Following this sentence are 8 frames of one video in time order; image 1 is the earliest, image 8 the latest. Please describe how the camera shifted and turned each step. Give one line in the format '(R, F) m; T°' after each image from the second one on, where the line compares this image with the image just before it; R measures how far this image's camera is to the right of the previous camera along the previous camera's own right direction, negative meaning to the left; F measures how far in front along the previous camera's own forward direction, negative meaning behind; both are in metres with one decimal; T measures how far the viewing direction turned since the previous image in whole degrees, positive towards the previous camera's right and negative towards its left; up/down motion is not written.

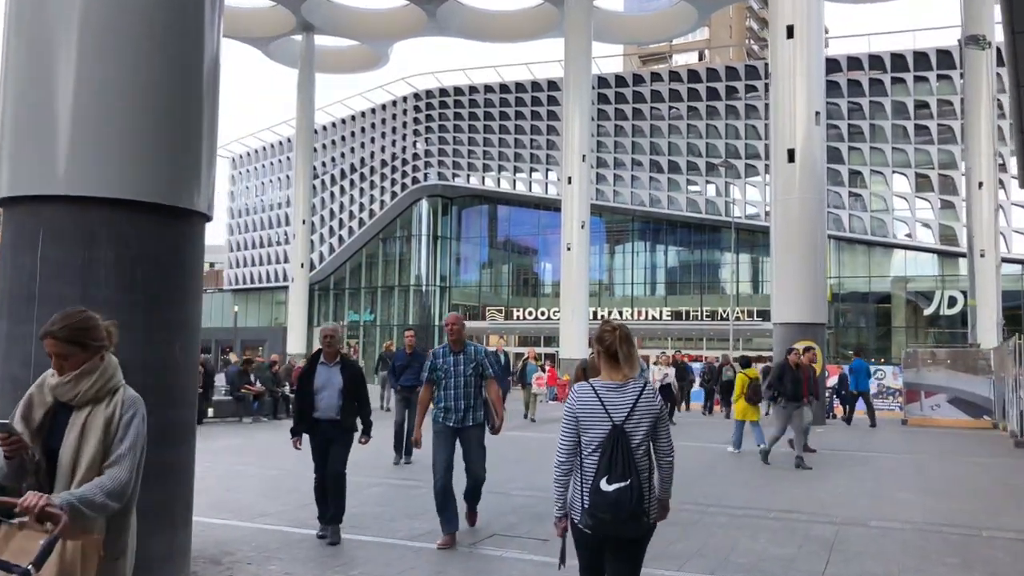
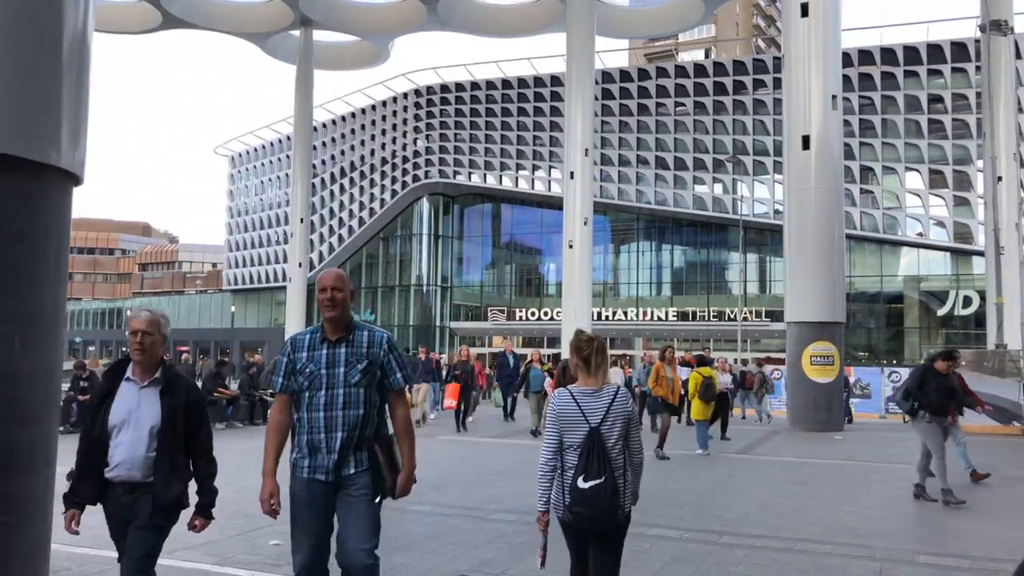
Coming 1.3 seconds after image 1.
(+0.2, +1.1) m; 0°
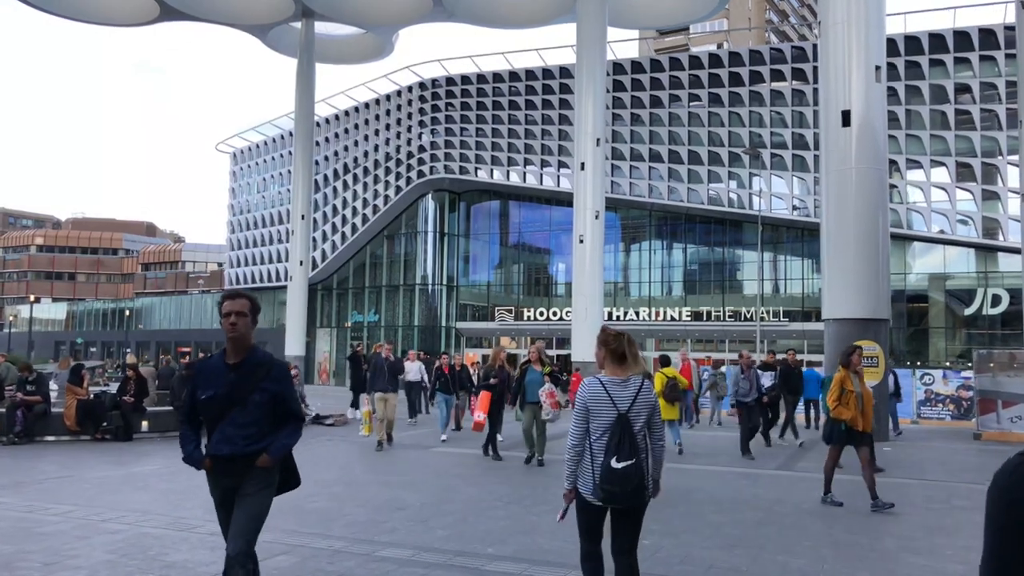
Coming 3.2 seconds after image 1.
(0.0, +1.6) m; -1°
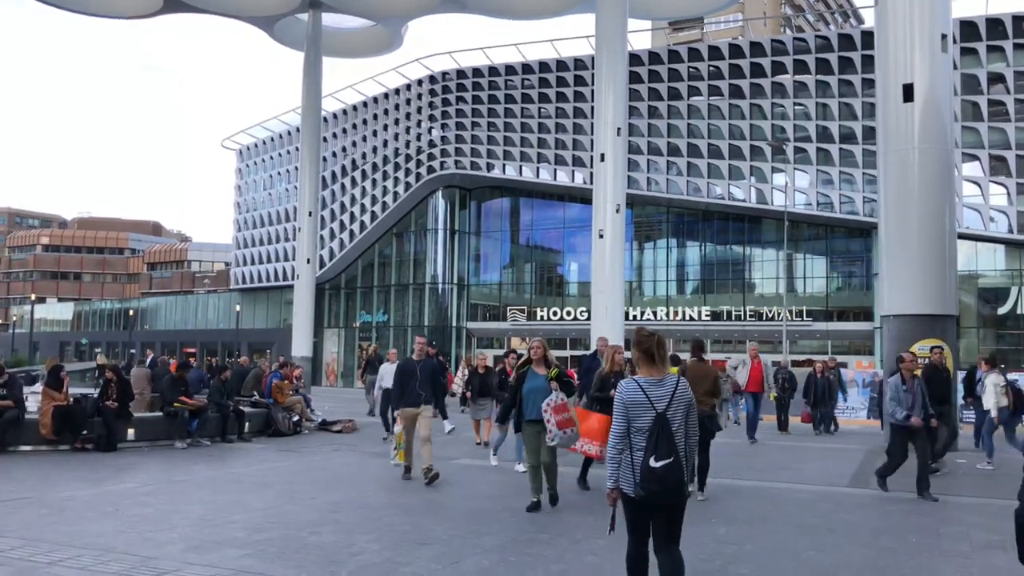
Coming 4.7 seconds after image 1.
(-0.3, +1.4) m; 0°
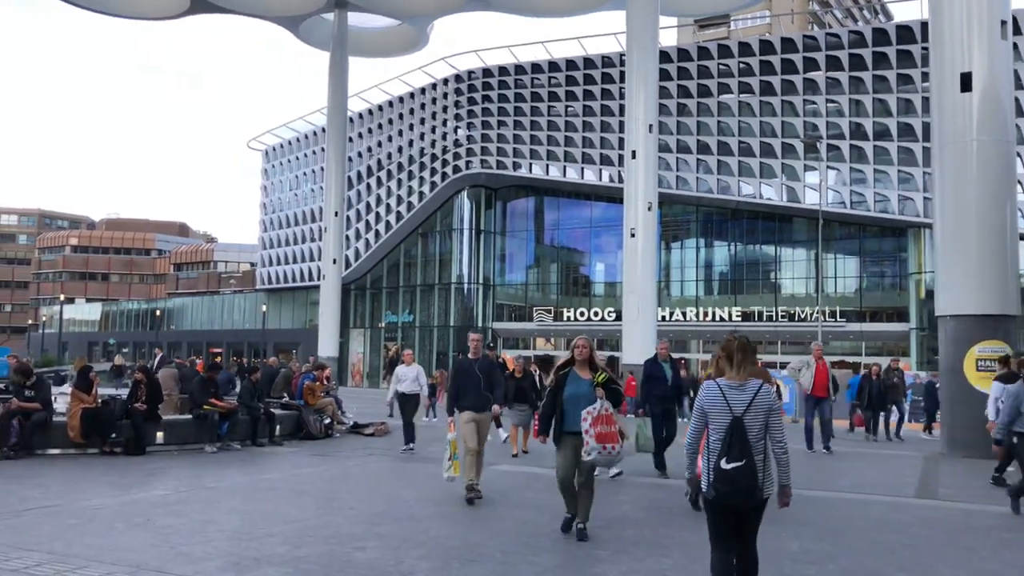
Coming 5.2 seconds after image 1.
(-0.2, +0.4) m; -1°
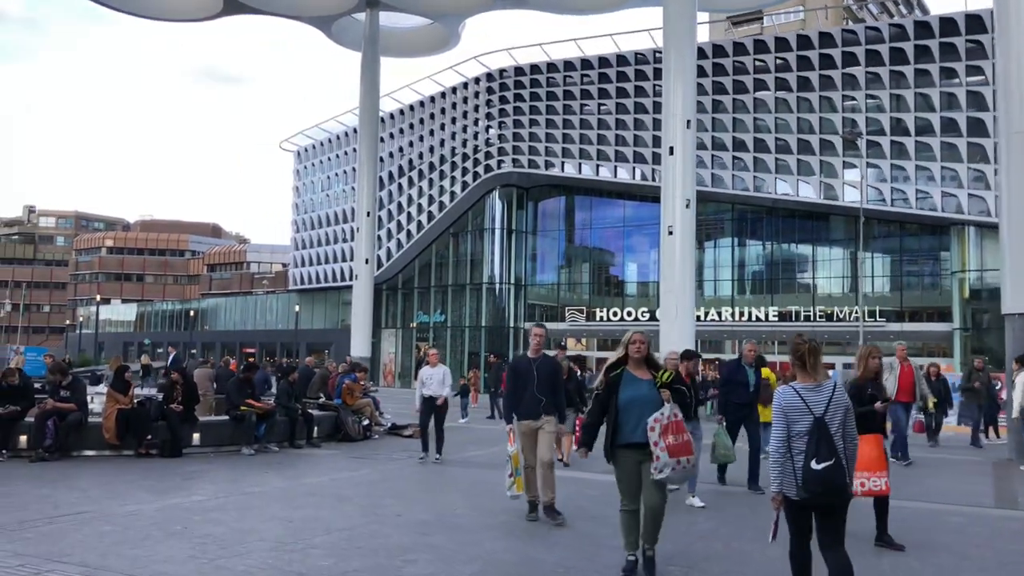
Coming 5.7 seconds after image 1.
(-0.2, +0.4) m; -2°
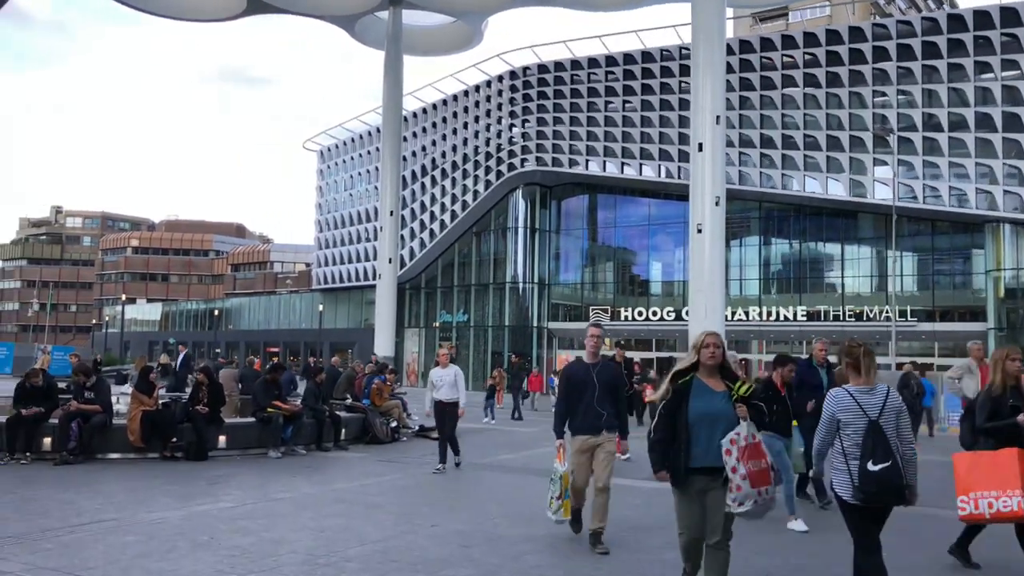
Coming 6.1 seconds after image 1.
(-0.1, +0.3) m; -1°
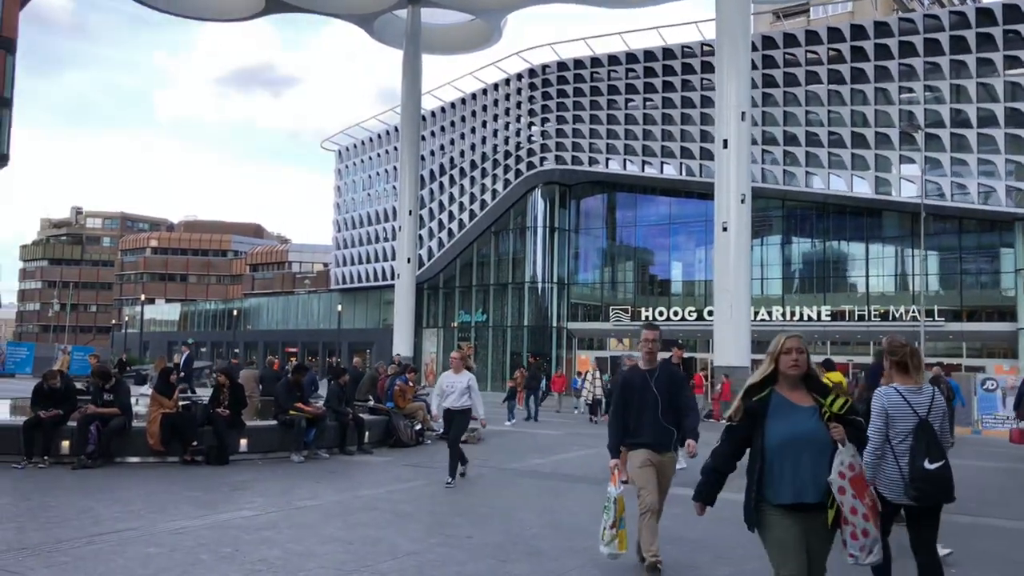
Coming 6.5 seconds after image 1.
(-0.2, +0.4) m; -1°
